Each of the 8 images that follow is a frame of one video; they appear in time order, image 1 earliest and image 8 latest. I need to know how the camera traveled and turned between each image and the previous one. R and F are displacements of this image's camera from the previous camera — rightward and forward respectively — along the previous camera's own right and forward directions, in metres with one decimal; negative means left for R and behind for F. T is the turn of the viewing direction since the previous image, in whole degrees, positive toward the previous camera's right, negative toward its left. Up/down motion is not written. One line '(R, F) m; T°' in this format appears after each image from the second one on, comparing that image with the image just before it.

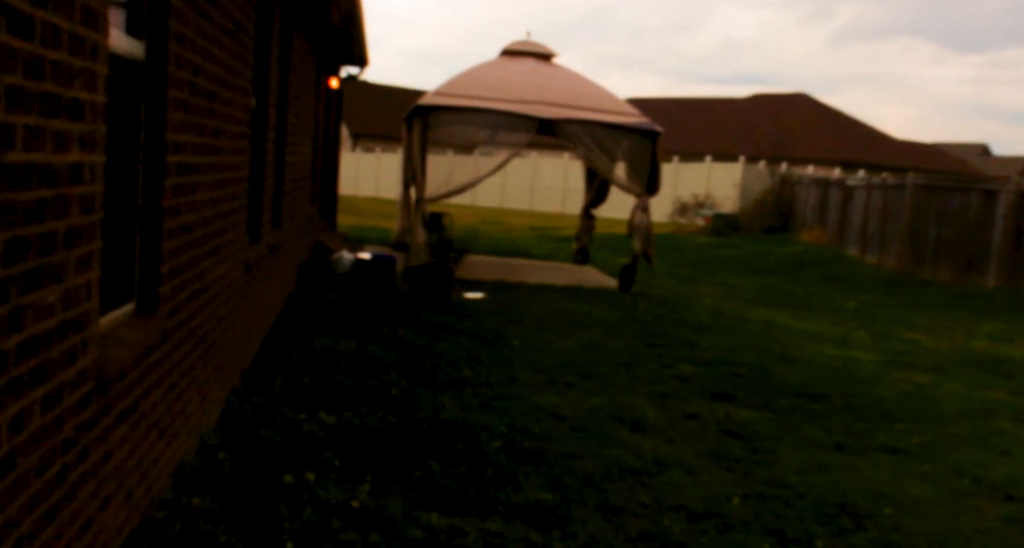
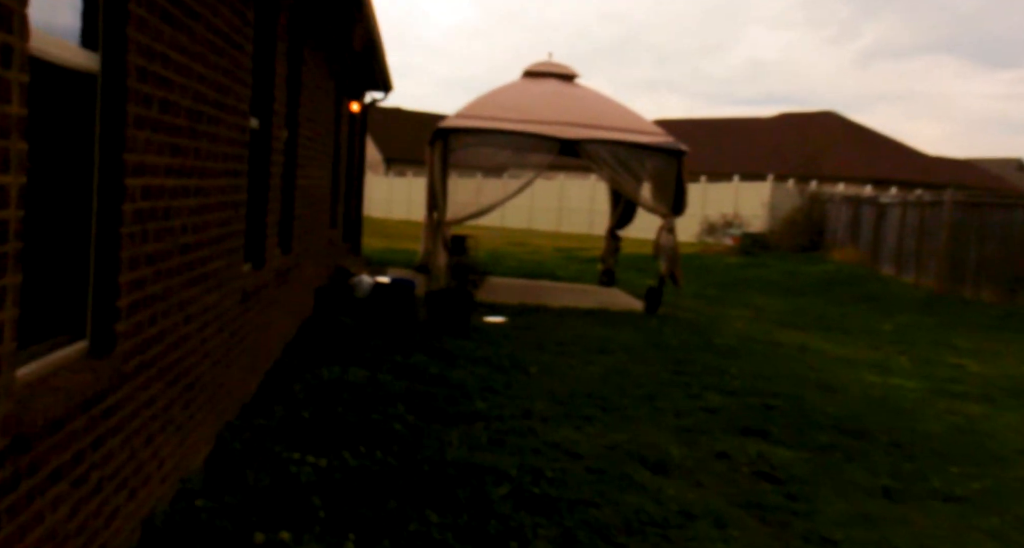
(+0.1, +0.4) m; -2°
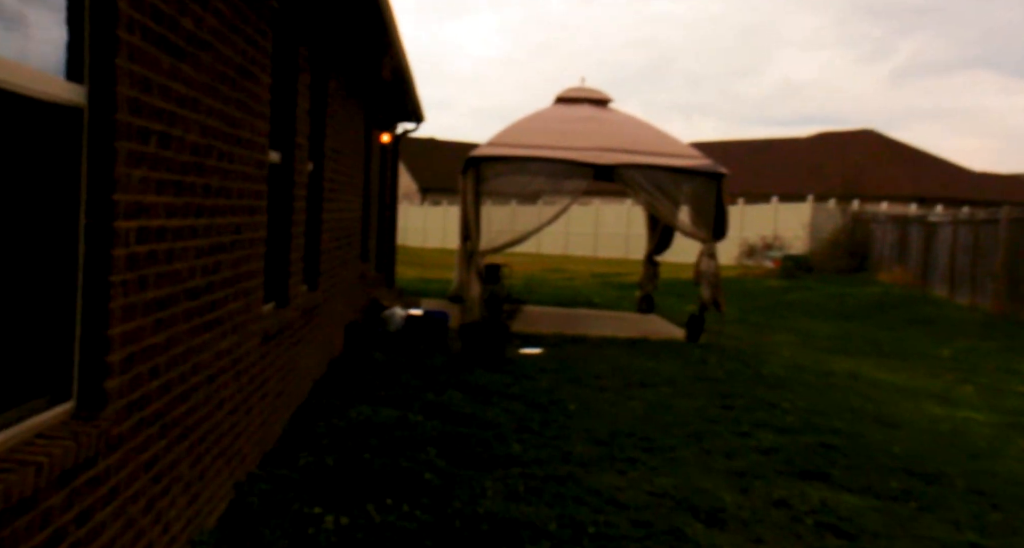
(0.0, +0.3) m; -2°
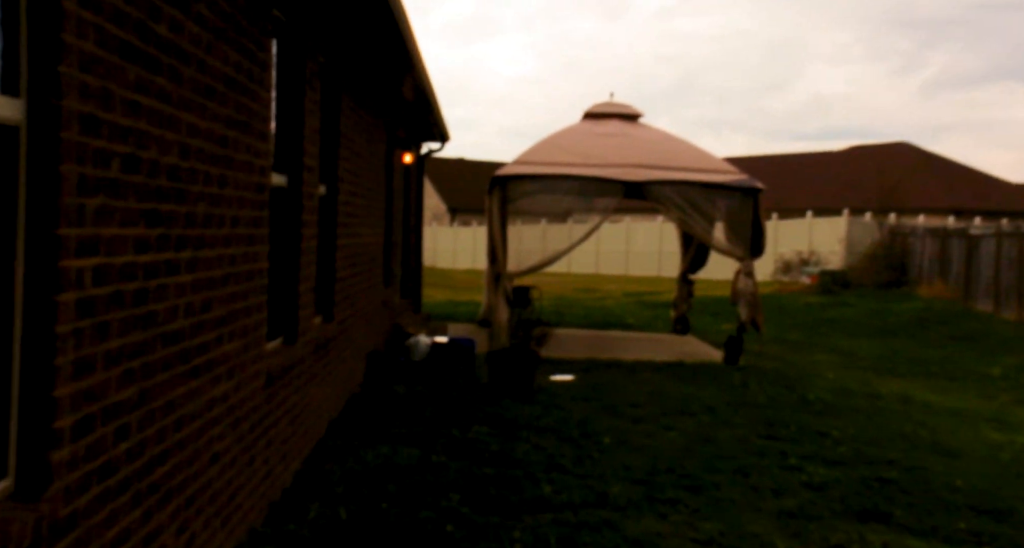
(0.0, +0.5) m; -2°
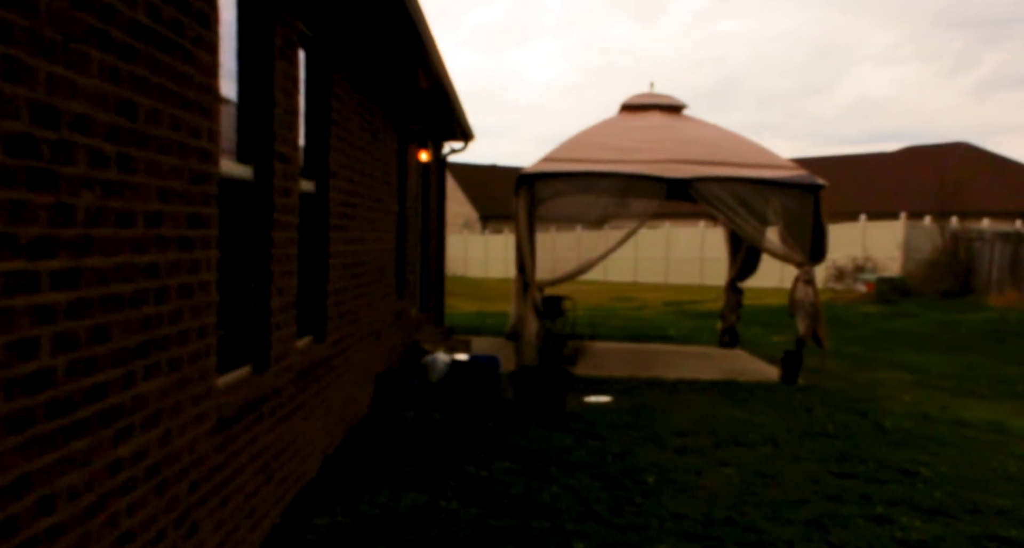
(+0.1, +1.1) m; -3°
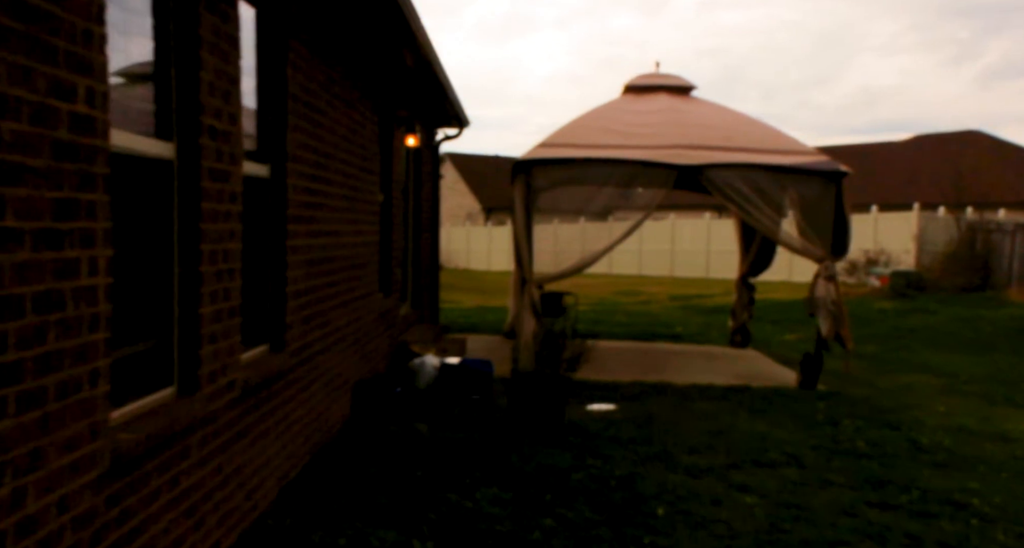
(+0.1, +0.9) m; 0°
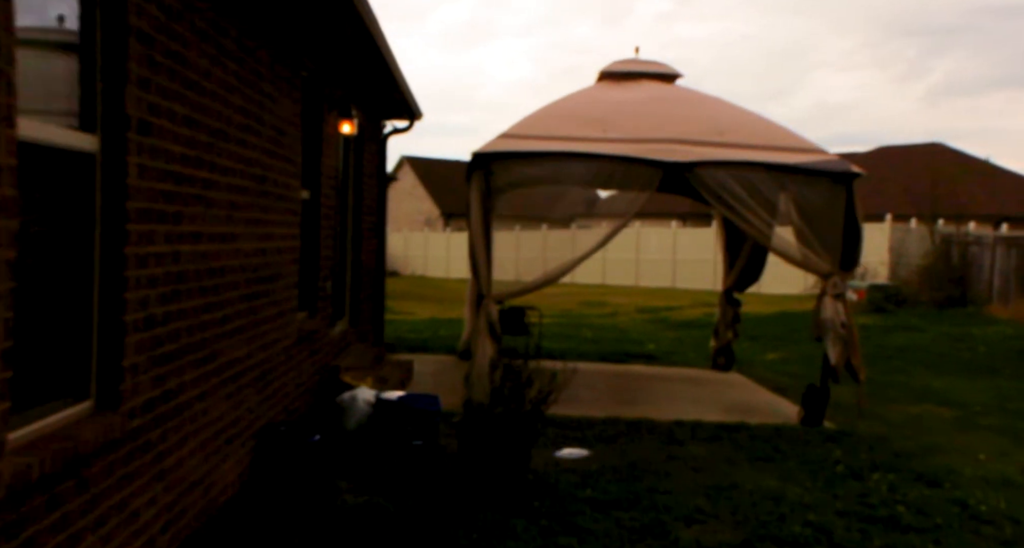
(+0.1, +1.6) m; +2°
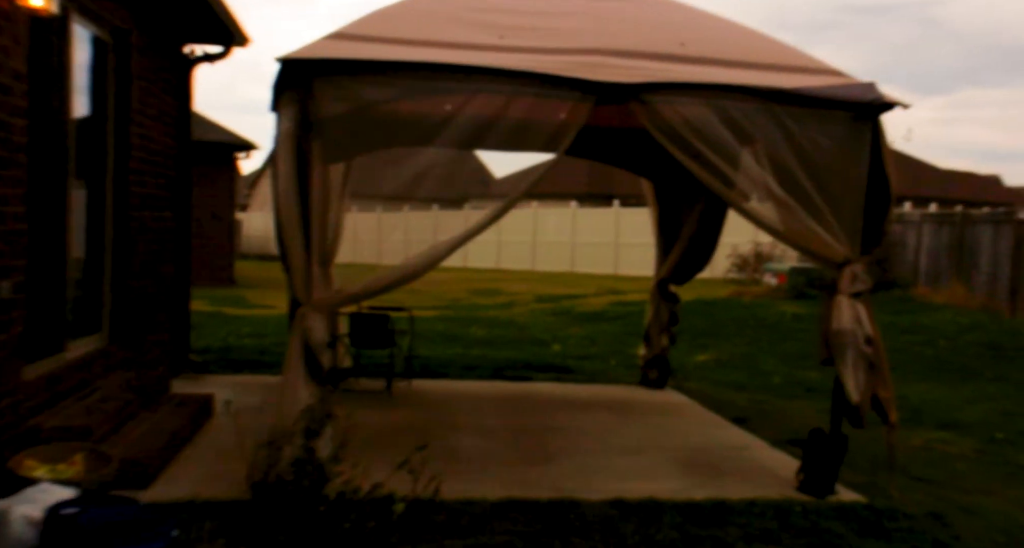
(+0.3, +3.2) m; +7°
